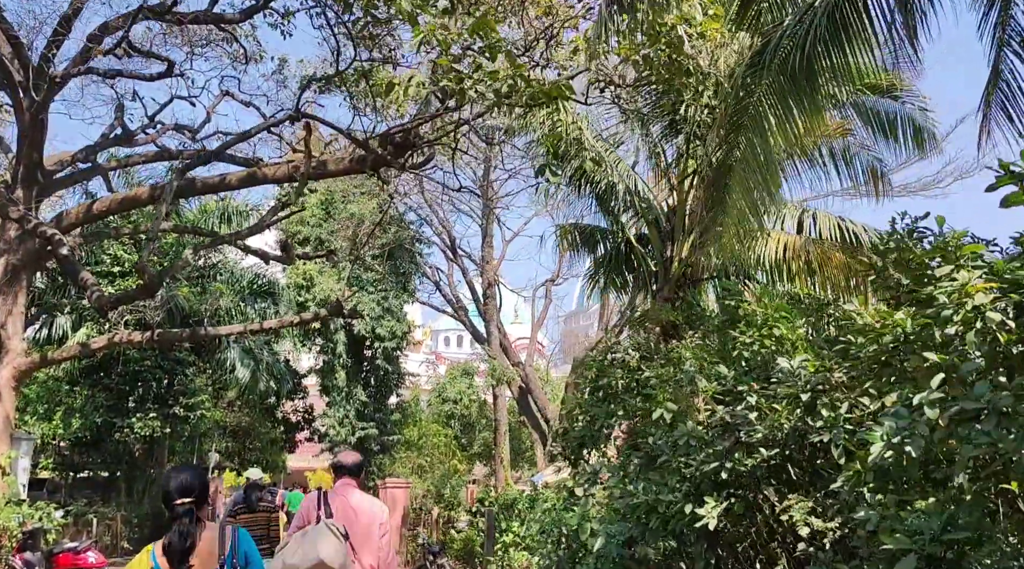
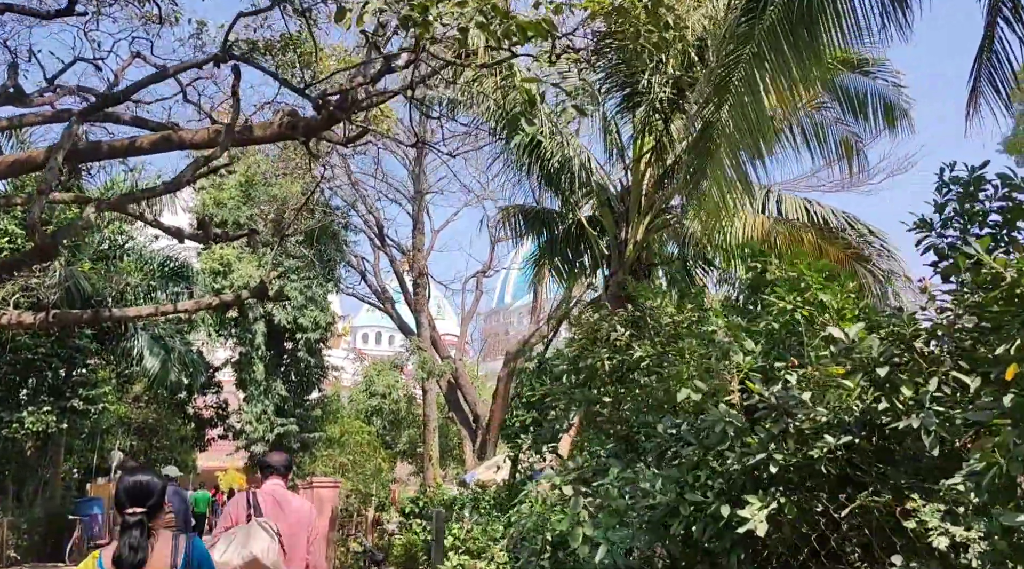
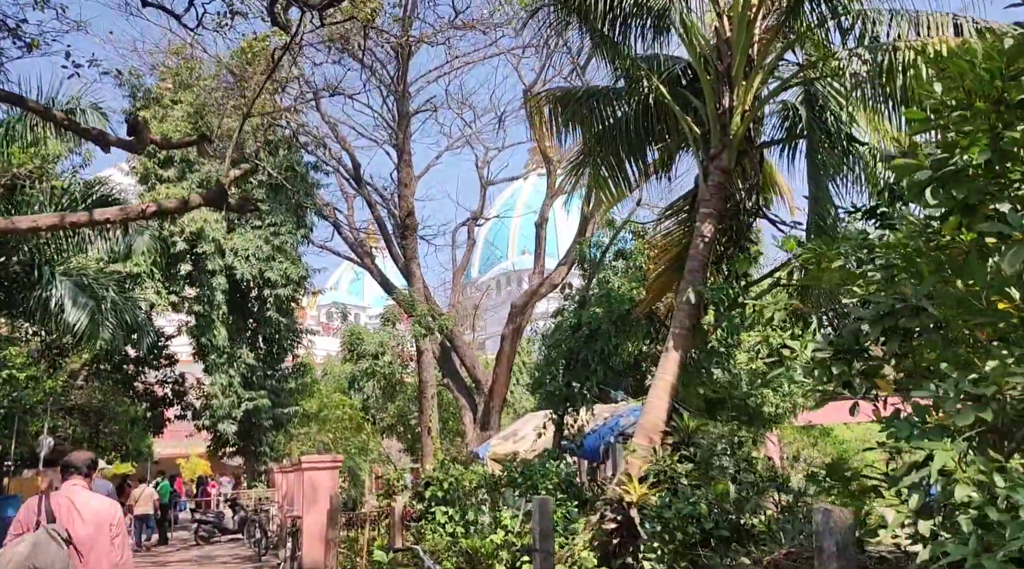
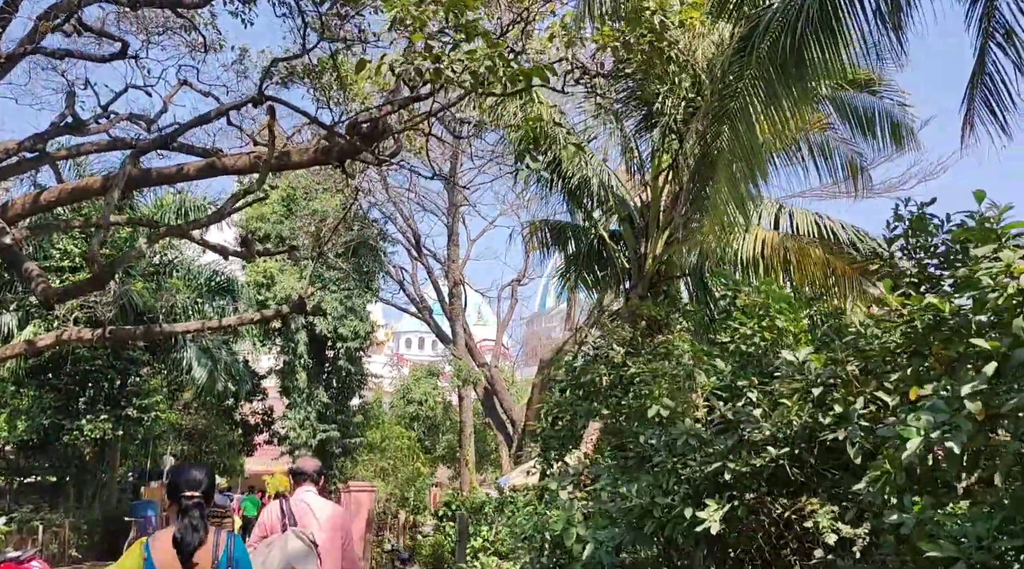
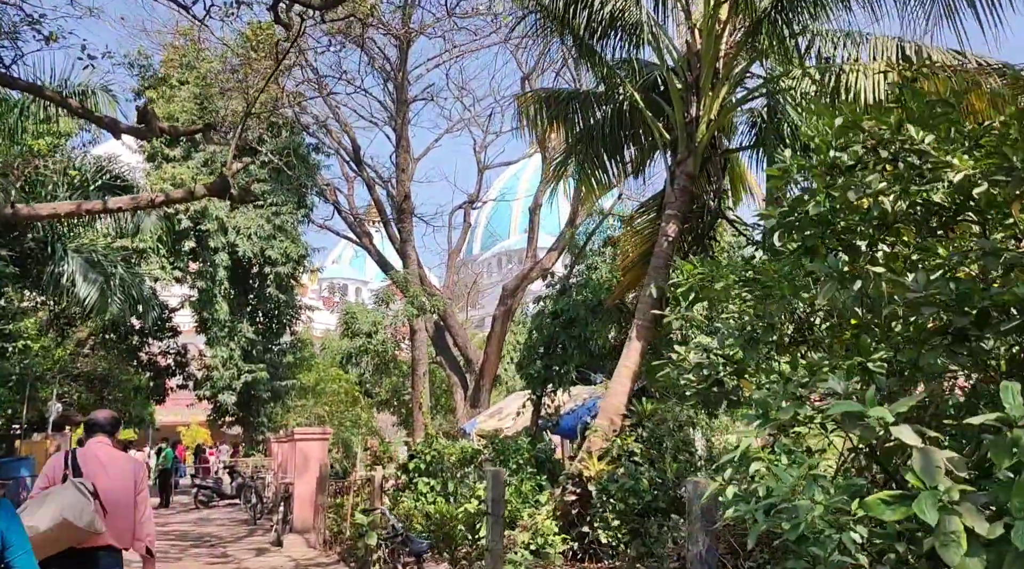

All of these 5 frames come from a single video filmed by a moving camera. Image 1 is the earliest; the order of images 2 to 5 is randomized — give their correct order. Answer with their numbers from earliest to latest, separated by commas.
4, 2, 5, 3
